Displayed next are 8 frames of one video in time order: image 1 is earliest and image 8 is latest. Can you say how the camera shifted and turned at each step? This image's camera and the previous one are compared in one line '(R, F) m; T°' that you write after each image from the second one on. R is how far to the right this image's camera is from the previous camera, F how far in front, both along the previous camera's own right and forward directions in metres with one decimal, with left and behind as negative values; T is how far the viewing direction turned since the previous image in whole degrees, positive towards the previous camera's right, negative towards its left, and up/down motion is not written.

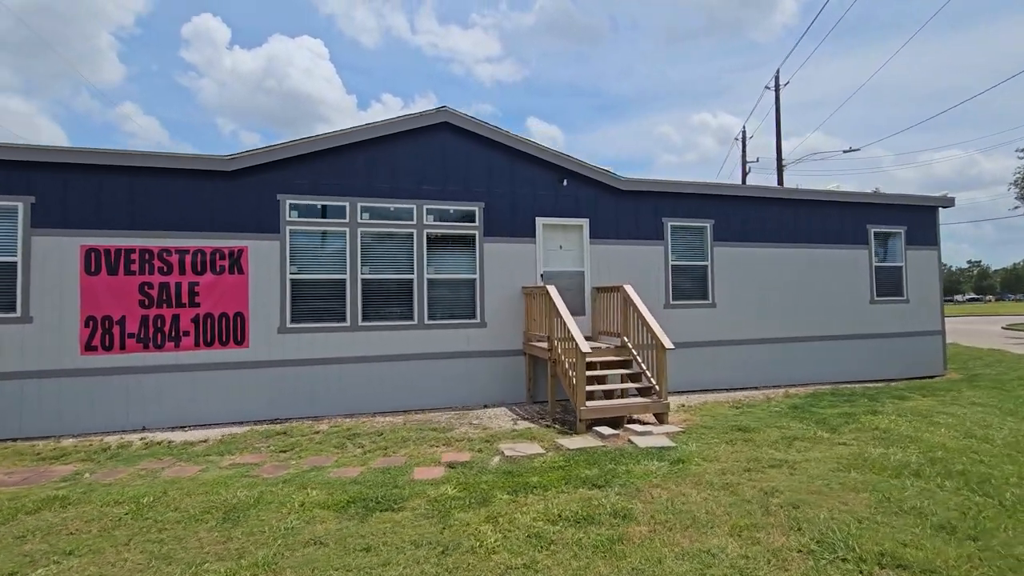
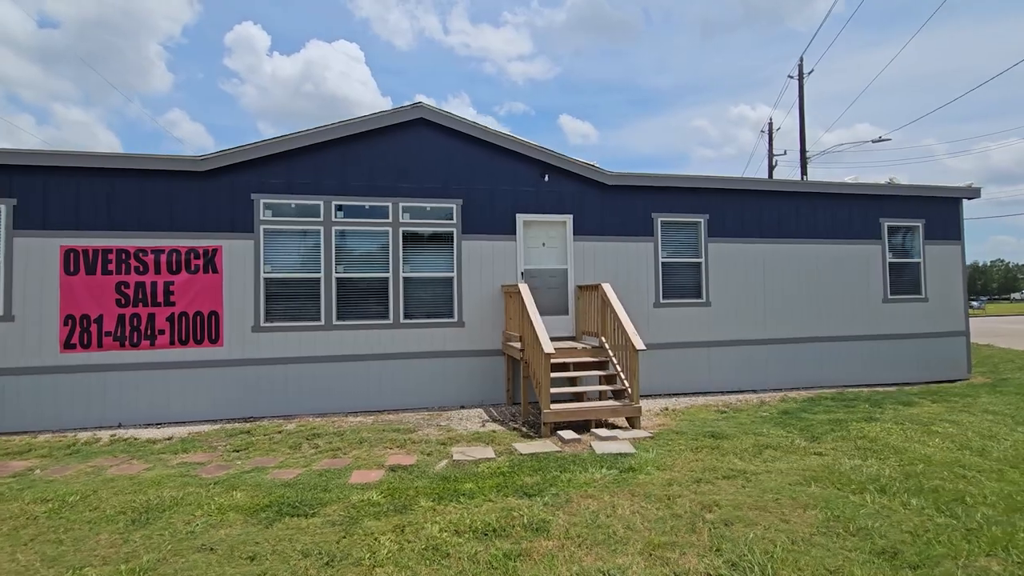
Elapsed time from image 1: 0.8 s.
(+0.9, +0.2) m; -4°
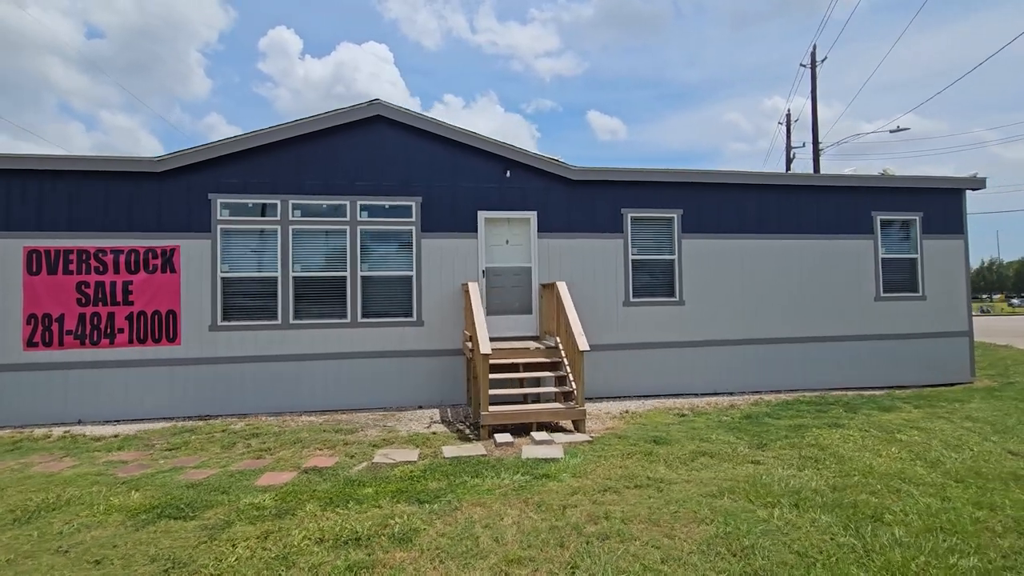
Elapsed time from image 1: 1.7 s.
(+1.1, +0.2) m; -3°
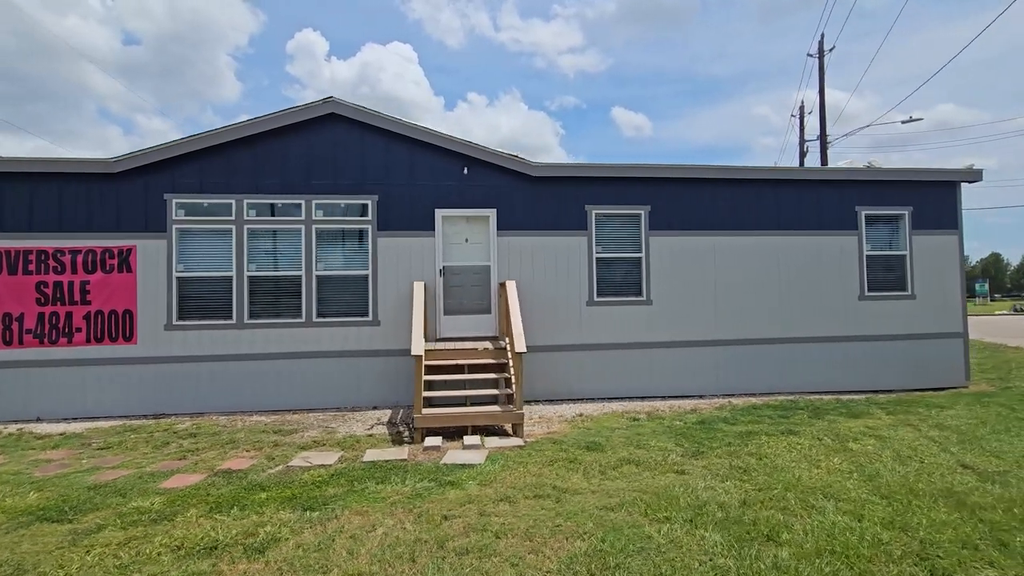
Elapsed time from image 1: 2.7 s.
(+1.1, +0.2) m; -3°
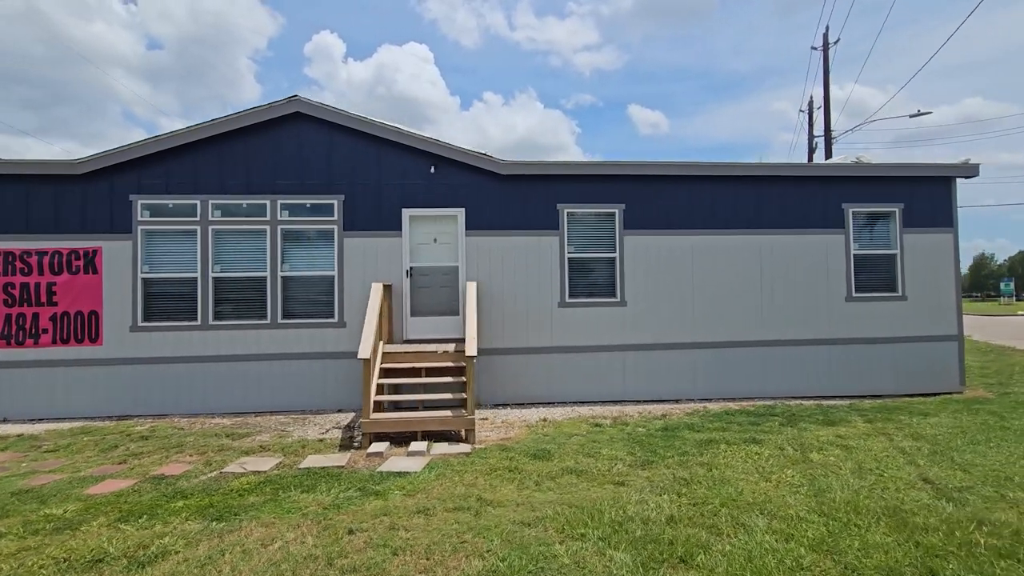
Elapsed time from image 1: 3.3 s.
(+0.8, +0.2) m; -2°
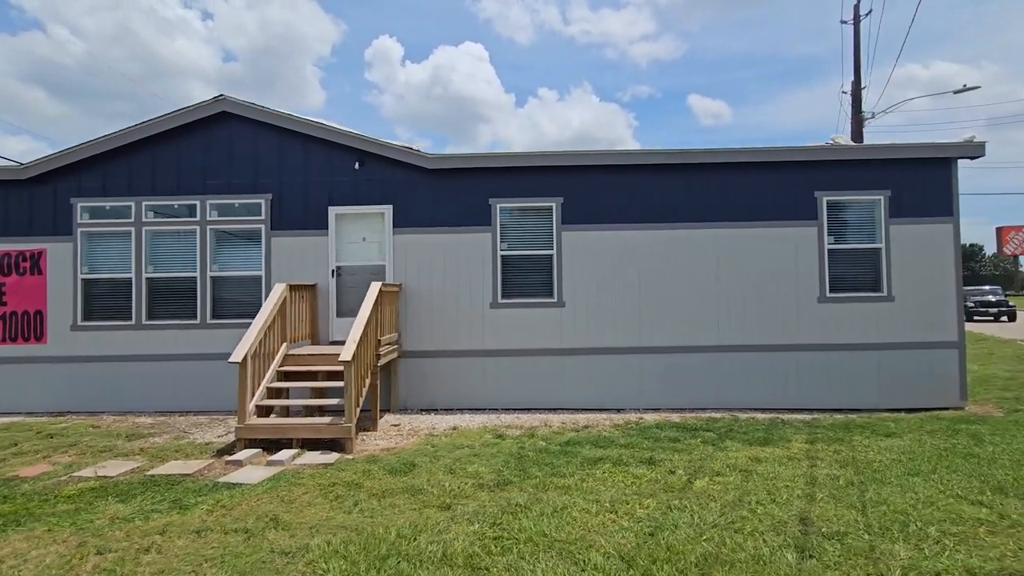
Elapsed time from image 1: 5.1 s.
(+1.9, +0.6) m; -6°
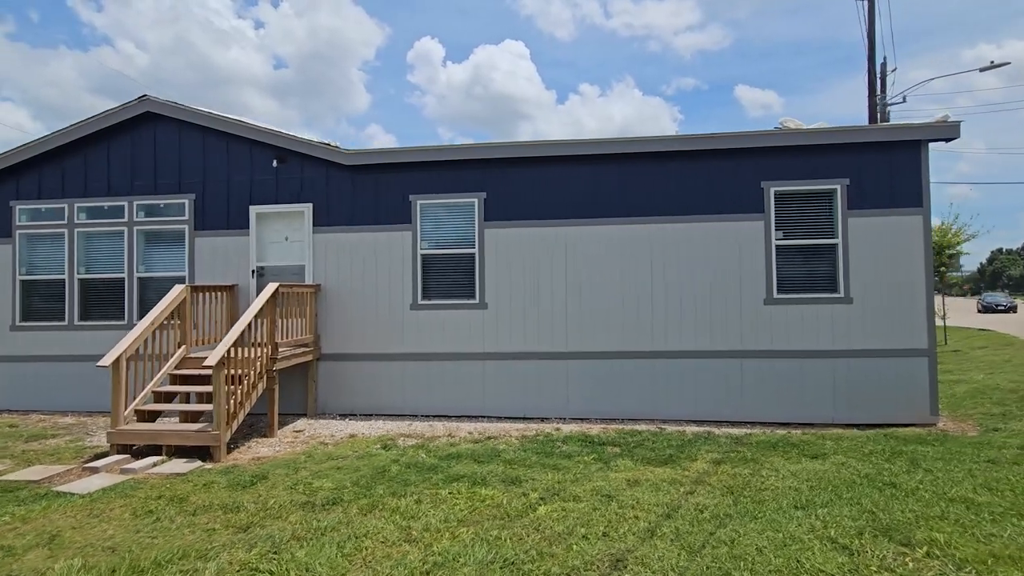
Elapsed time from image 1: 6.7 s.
(+1.8, +0.5) m; -5°
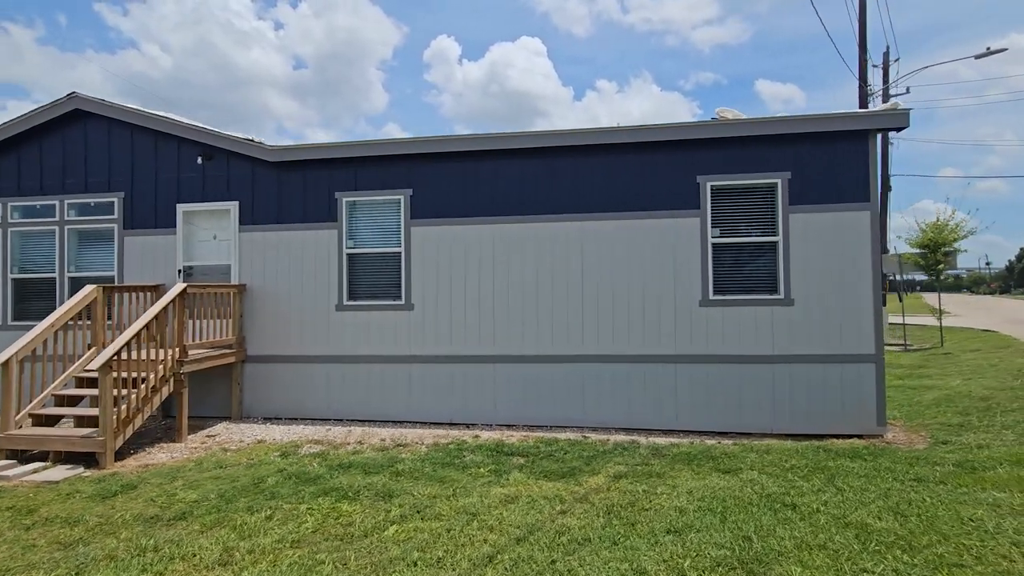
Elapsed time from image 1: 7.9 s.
(+1.2, +0.3) m; -2°
